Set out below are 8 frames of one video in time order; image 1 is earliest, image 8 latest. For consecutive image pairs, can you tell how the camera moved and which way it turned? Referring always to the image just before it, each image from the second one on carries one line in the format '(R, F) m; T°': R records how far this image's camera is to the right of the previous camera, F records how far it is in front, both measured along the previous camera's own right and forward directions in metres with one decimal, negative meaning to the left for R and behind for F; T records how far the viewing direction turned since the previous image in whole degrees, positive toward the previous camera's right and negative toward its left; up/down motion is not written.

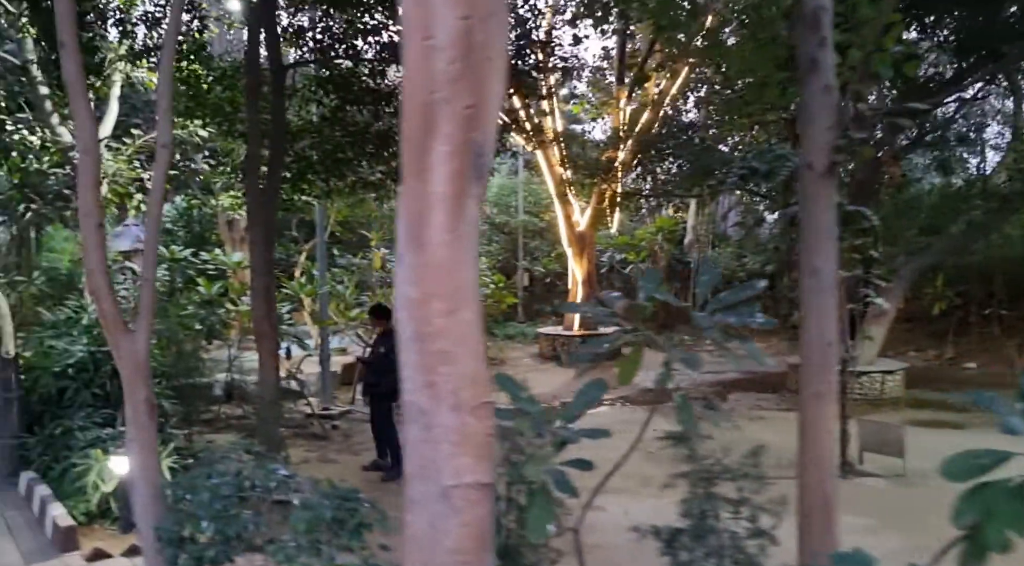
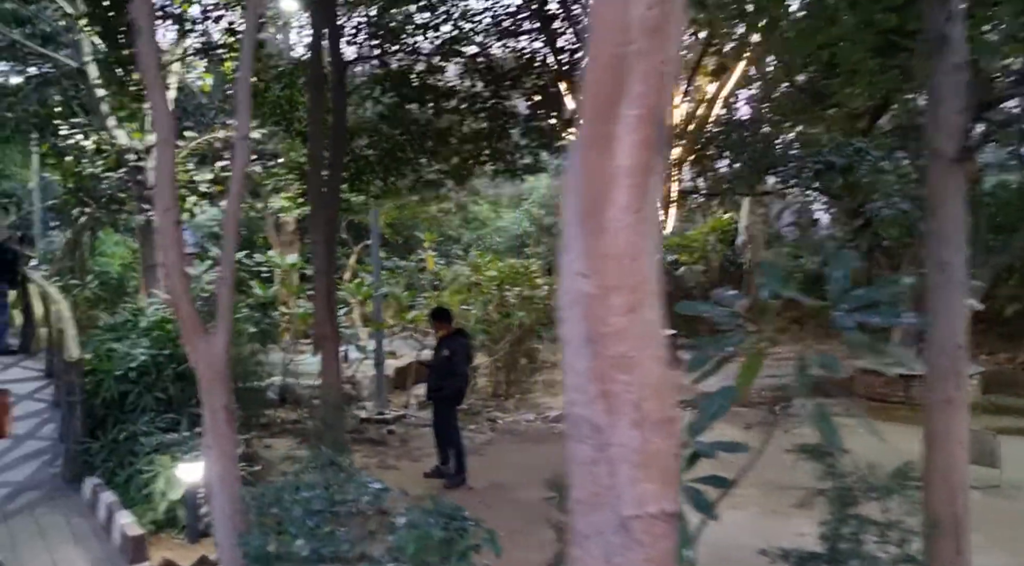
(-0.2, +0.2) m; -3°
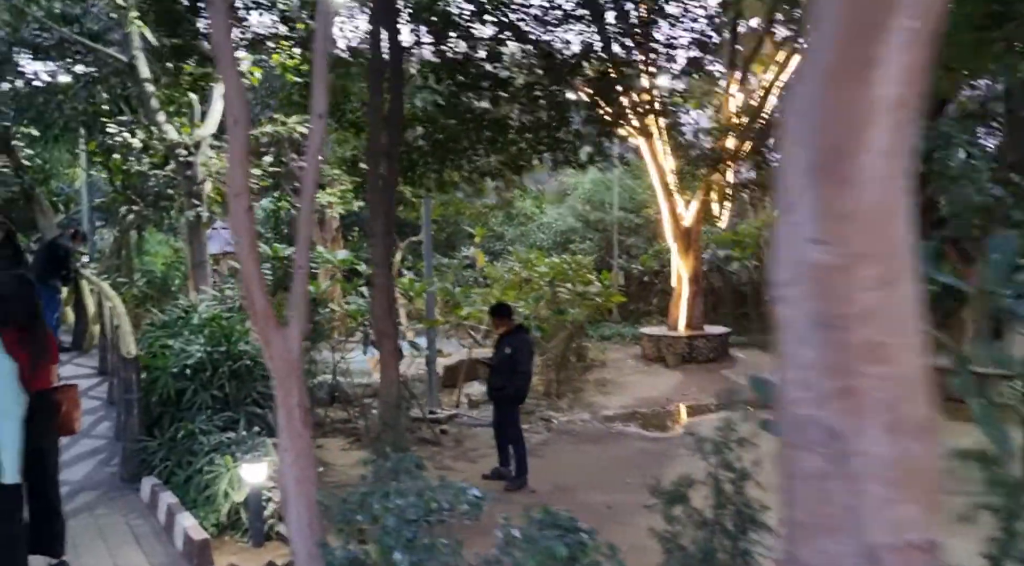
(-0.2, +0.2) m; -2°
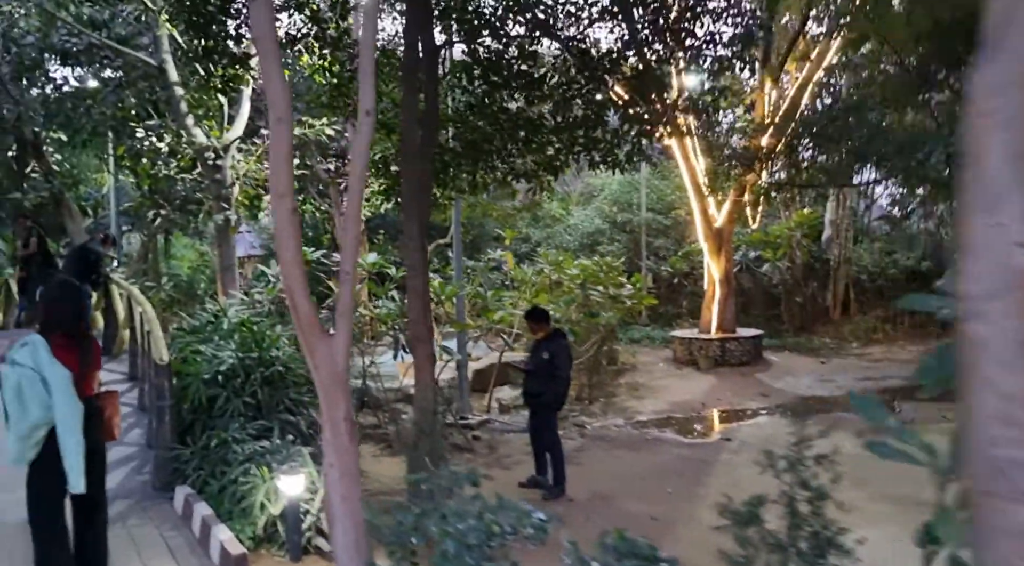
(-0.1, +0.1) m; -1°
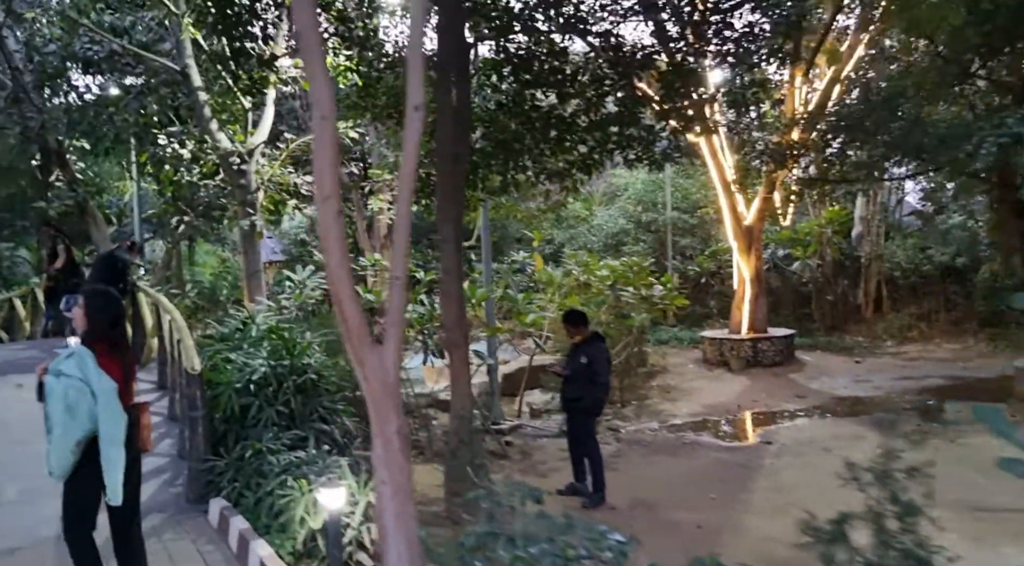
(-0.1, +0.1) m; -1°
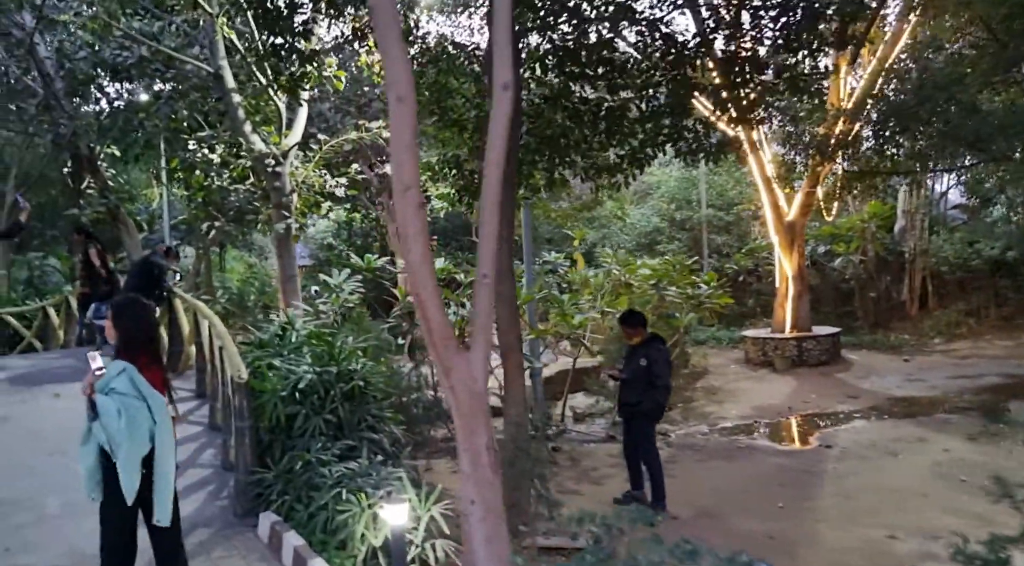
(-0.2, +0.2) m; -1°
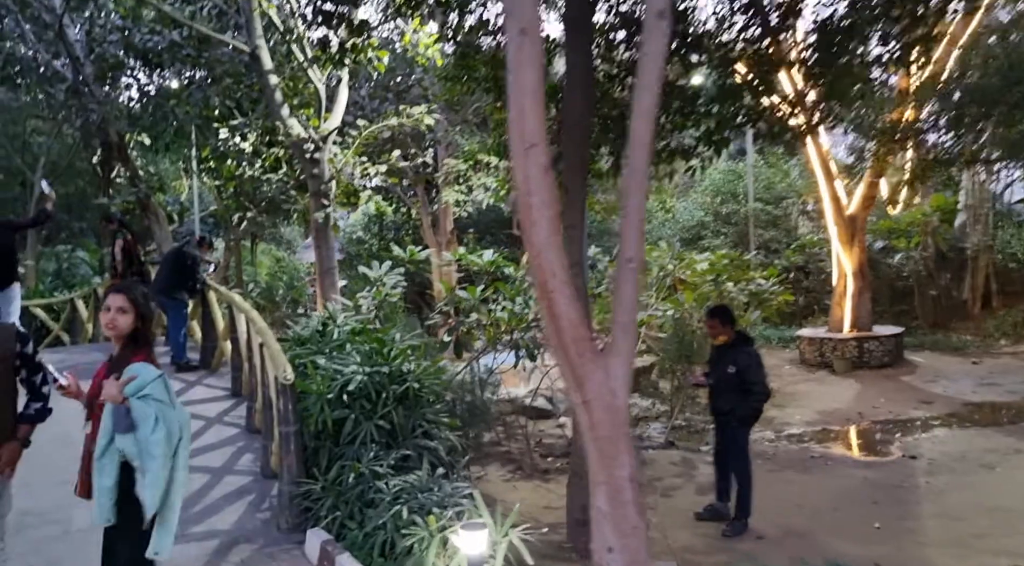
(-0.3, +0.5) m; -2°
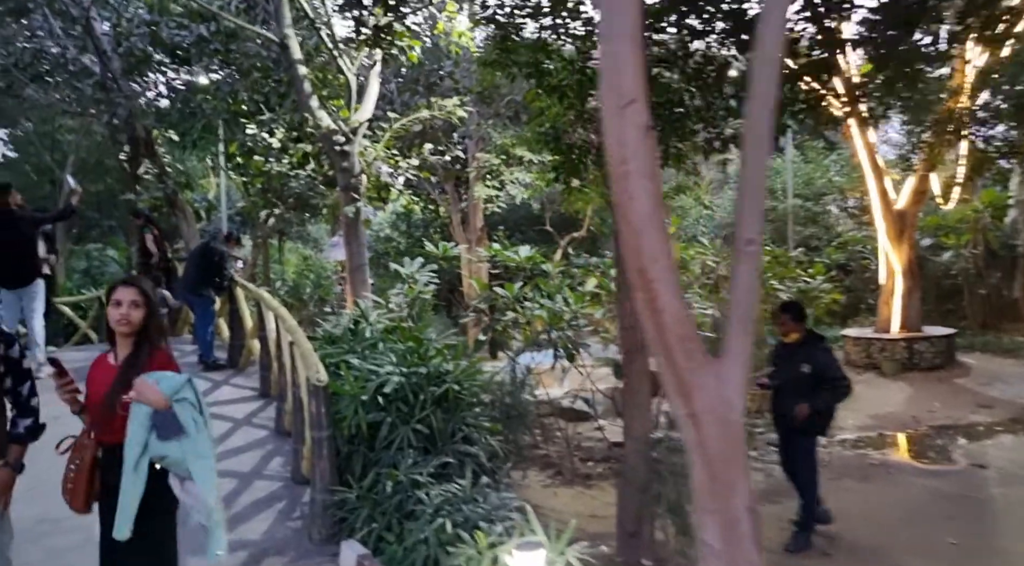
(-0.1, +0.3) m; -2°
